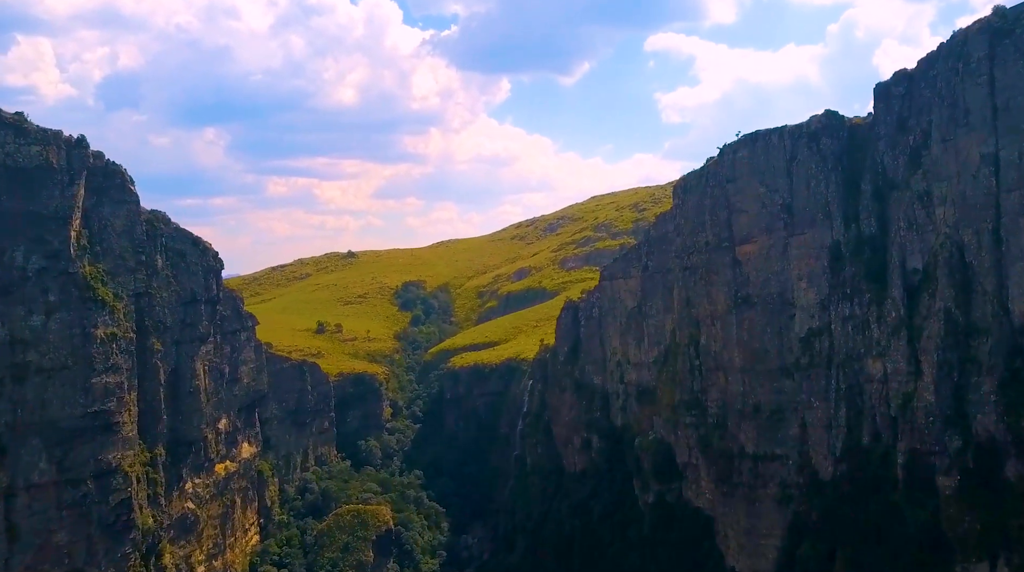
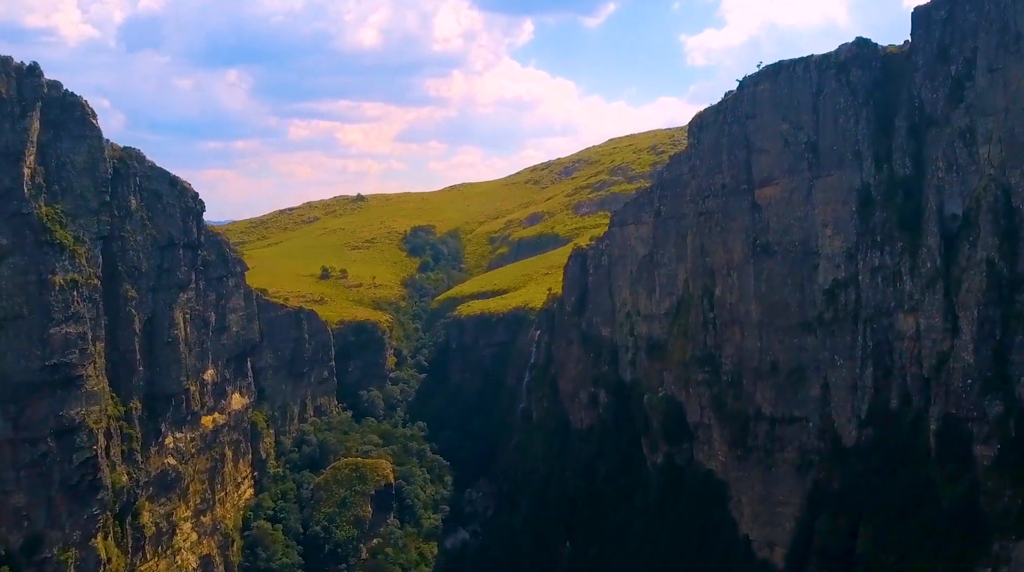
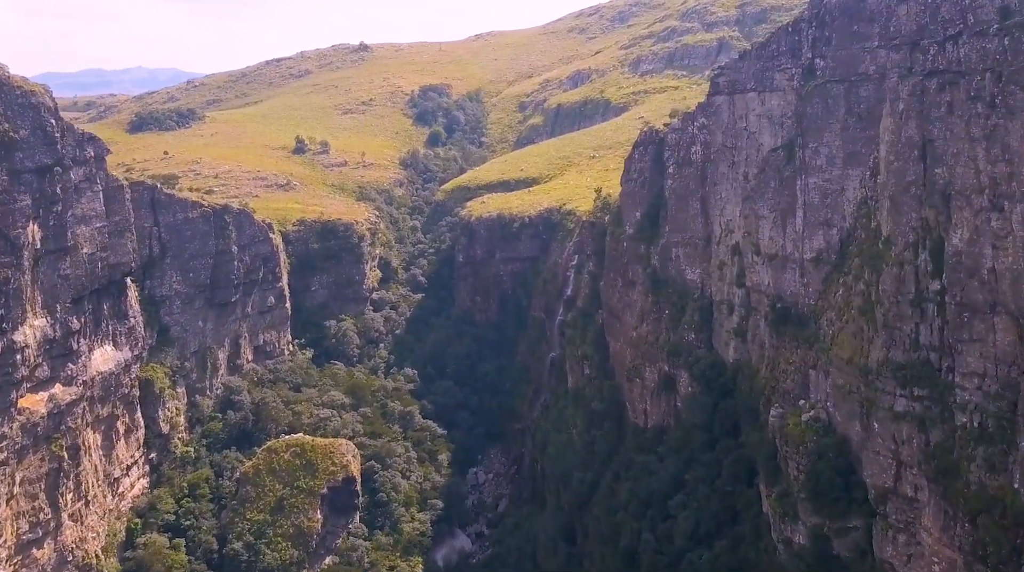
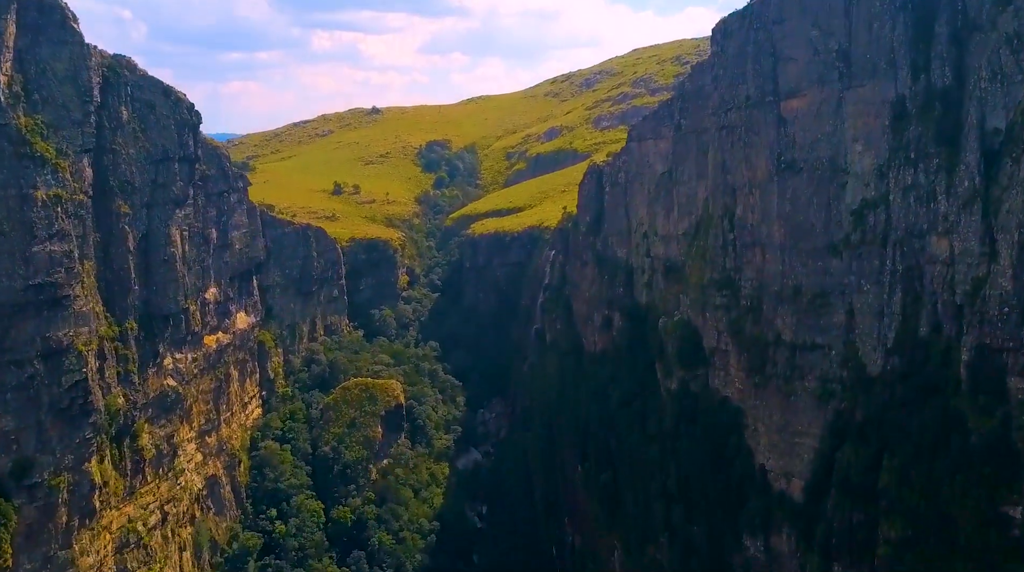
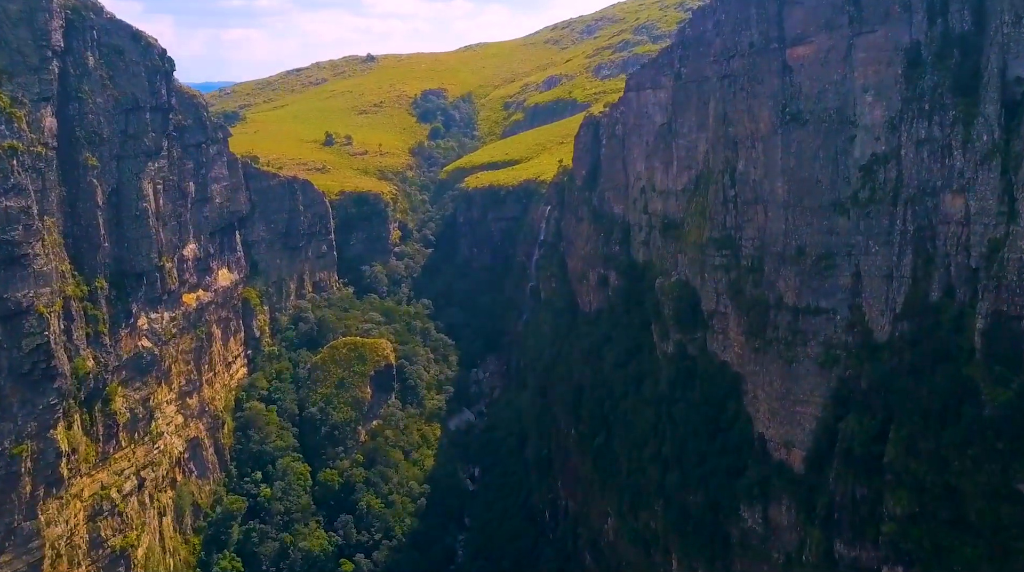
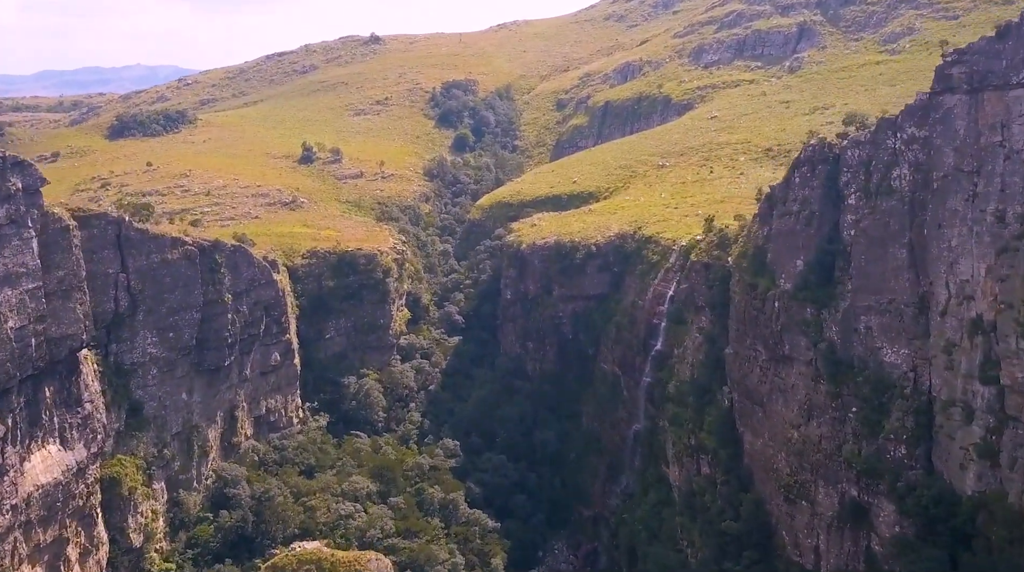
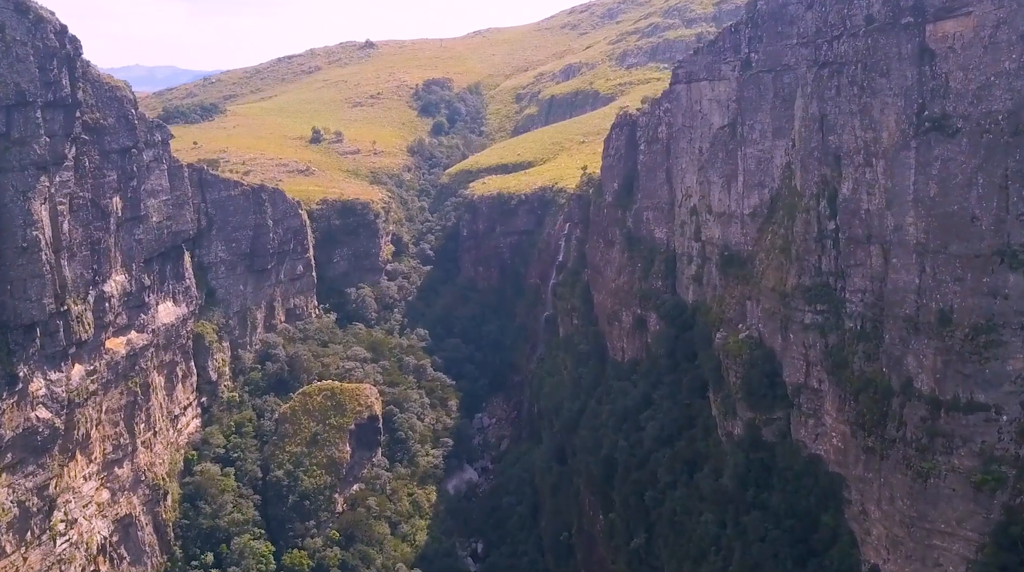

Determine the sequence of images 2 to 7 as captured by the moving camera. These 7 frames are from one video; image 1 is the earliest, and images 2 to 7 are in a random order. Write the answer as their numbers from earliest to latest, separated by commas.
2, 4, 5, 7, 3, 6
